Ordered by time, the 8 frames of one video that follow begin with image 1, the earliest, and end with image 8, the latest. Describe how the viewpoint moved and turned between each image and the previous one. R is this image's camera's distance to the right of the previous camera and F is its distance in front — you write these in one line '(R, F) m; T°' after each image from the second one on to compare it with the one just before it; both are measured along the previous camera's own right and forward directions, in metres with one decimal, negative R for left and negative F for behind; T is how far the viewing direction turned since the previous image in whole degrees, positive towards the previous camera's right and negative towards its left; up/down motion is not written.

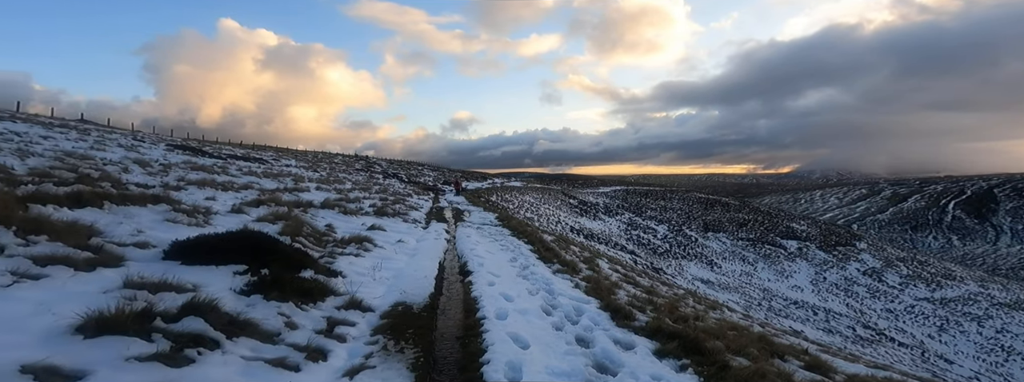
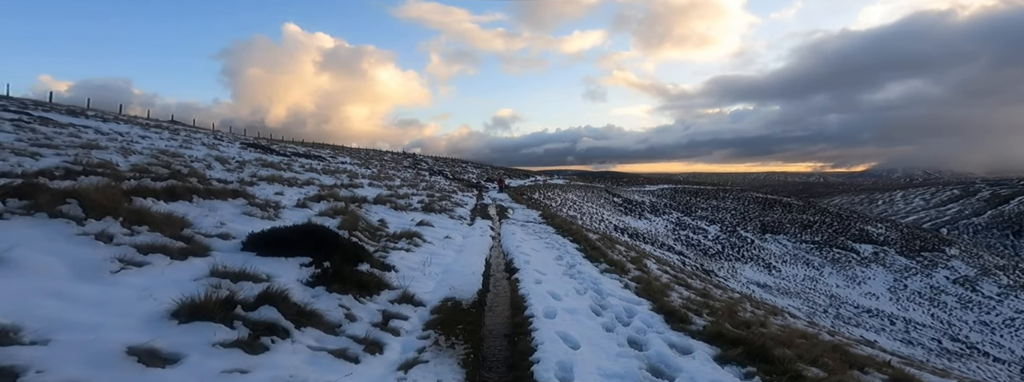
(-0.1, 0.0) m; -6°
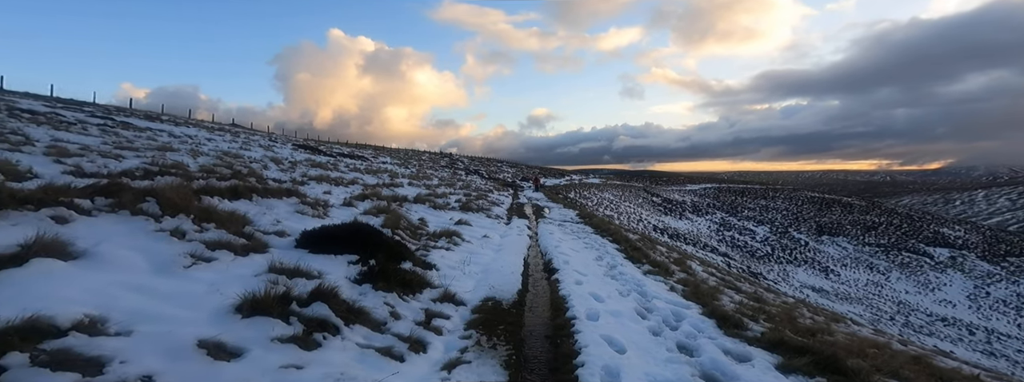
(-0.1, +0.1) m; -5°
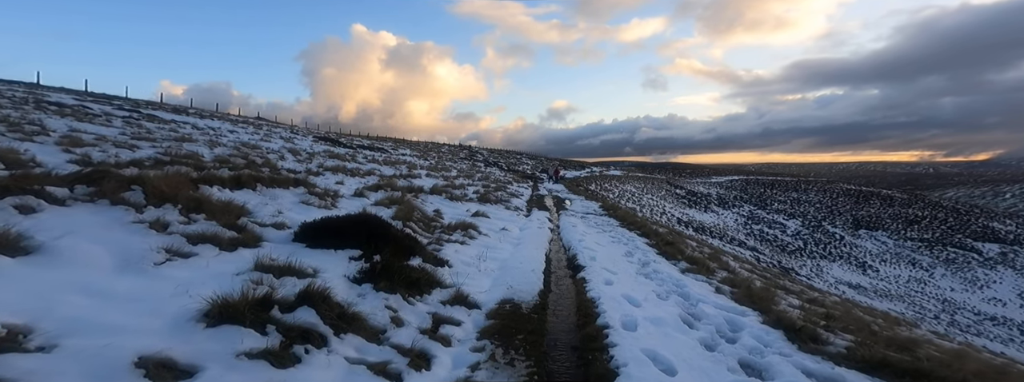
(0.0, +1.0) m; -3°
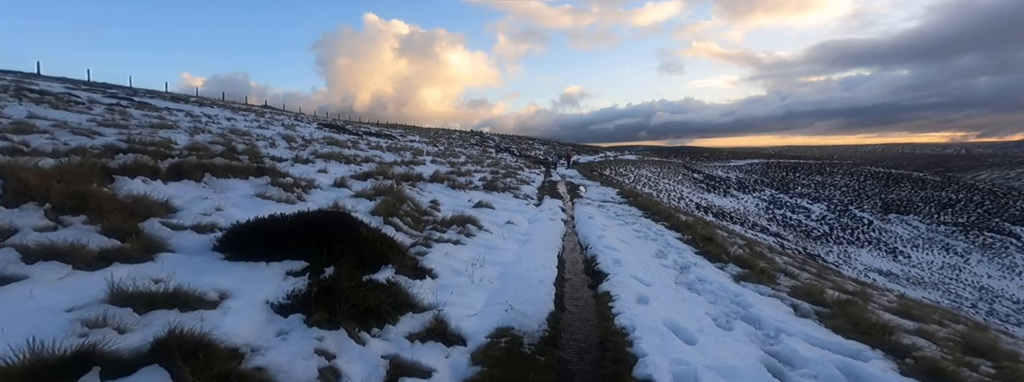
(+0.2, +2.1) m; -2°
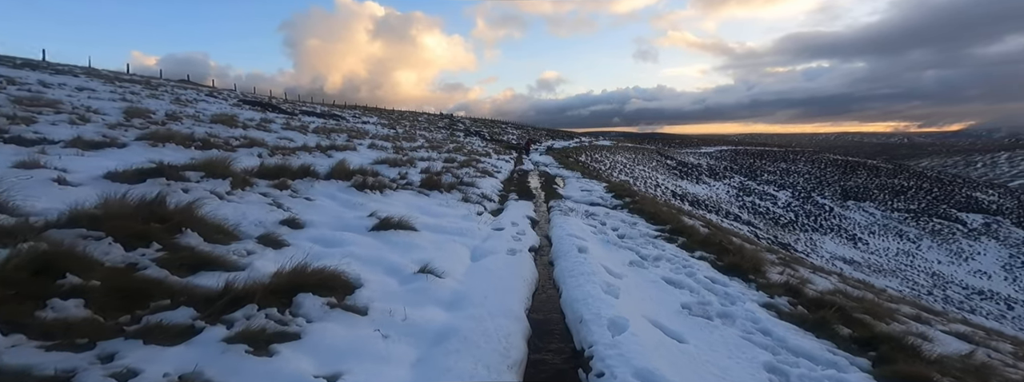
(+0.9, +6.7) m; +3°
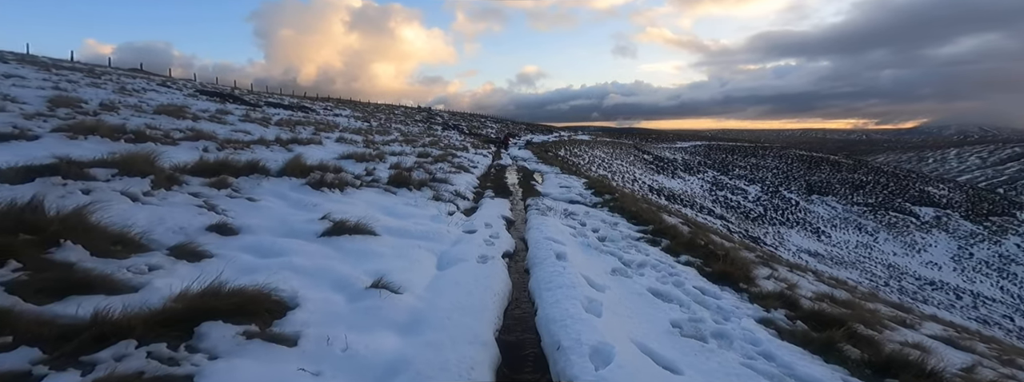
(+0.2, +0.9) m; +3°
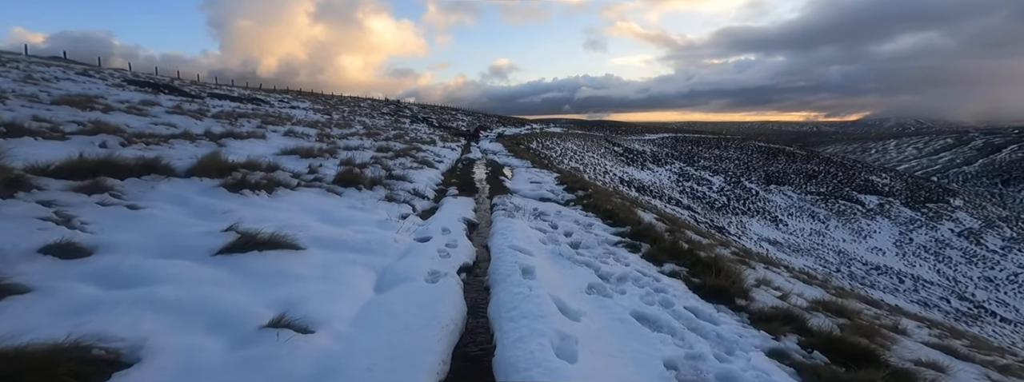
(+0.3, +1.3) m; +4°
